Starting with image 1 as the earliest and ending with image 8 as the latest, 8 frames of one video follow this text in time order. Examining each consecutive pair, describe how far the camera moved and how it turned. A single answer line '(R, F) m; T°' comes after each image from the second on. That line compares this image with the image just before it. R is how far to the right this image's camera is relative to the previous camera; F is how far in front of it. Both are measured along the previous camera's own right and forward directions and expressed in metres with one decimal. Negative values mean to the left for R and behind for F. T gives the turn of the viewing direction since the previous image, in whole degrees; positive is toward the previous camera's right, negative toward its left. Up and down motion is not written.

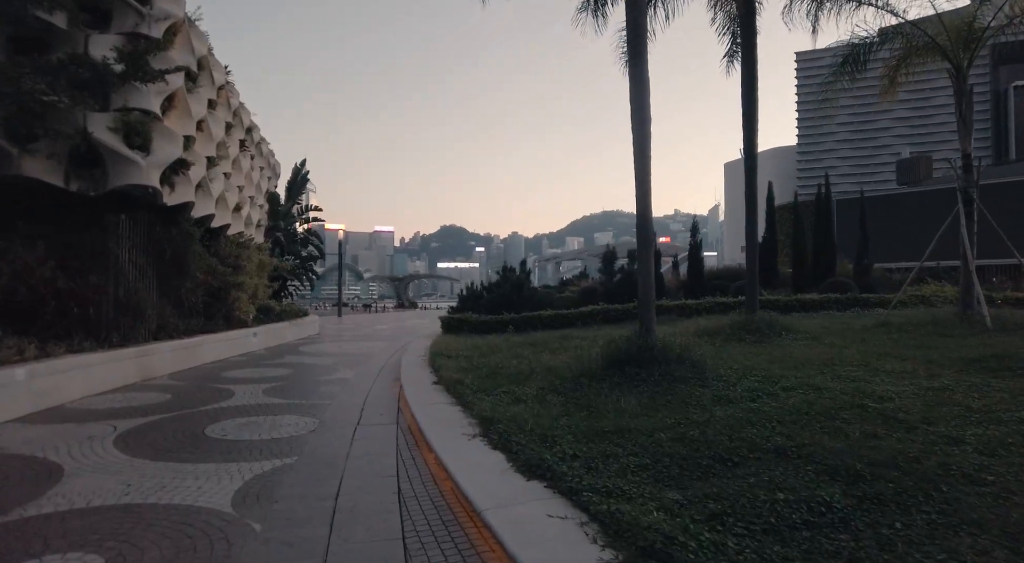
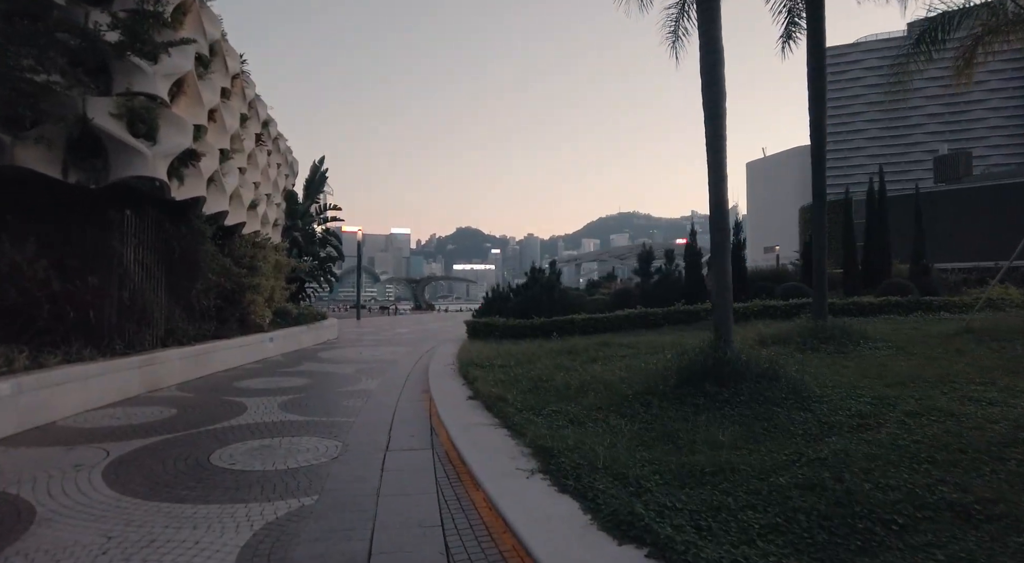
(-0.5, +1.2) m; -2°
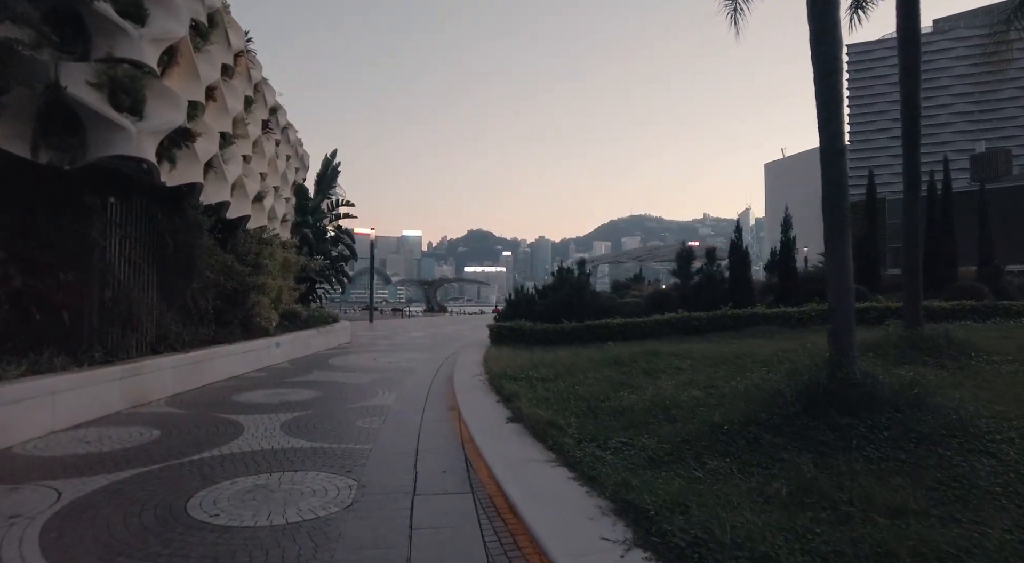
(-0.5, +1.6) m; -1°
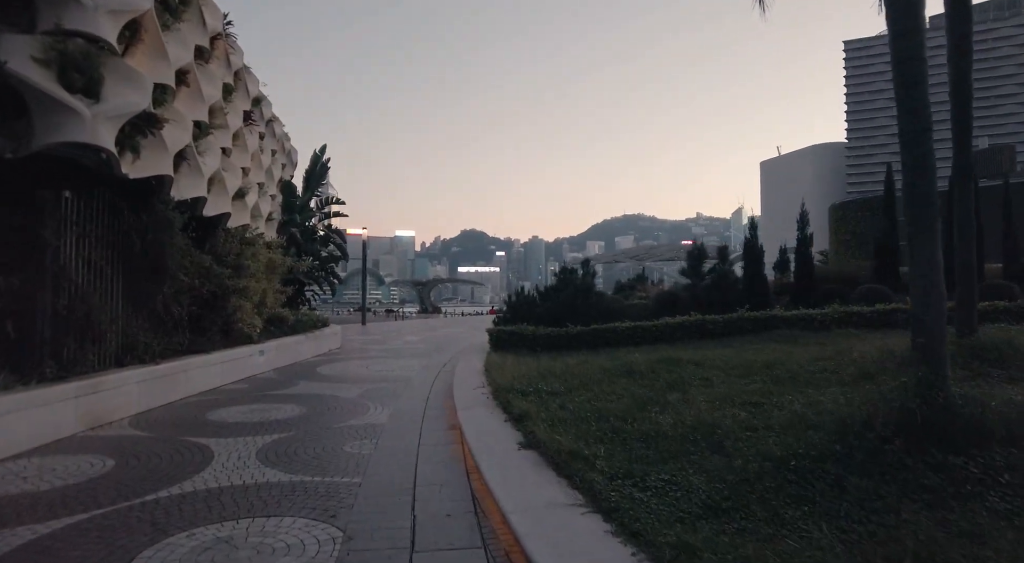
(-0.2, +1.1) m; +1°
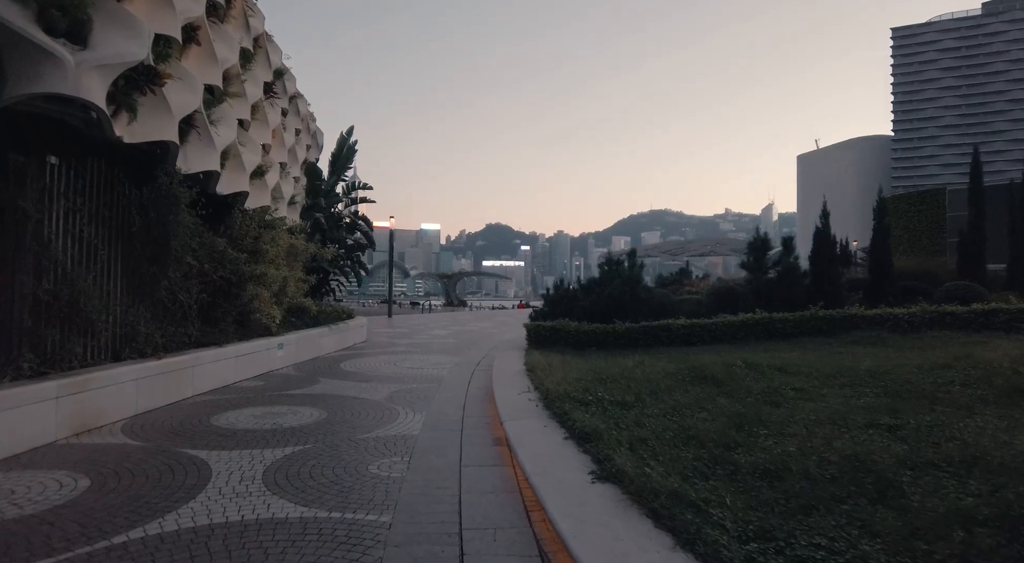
(-0.4, +1.5) m; -2°
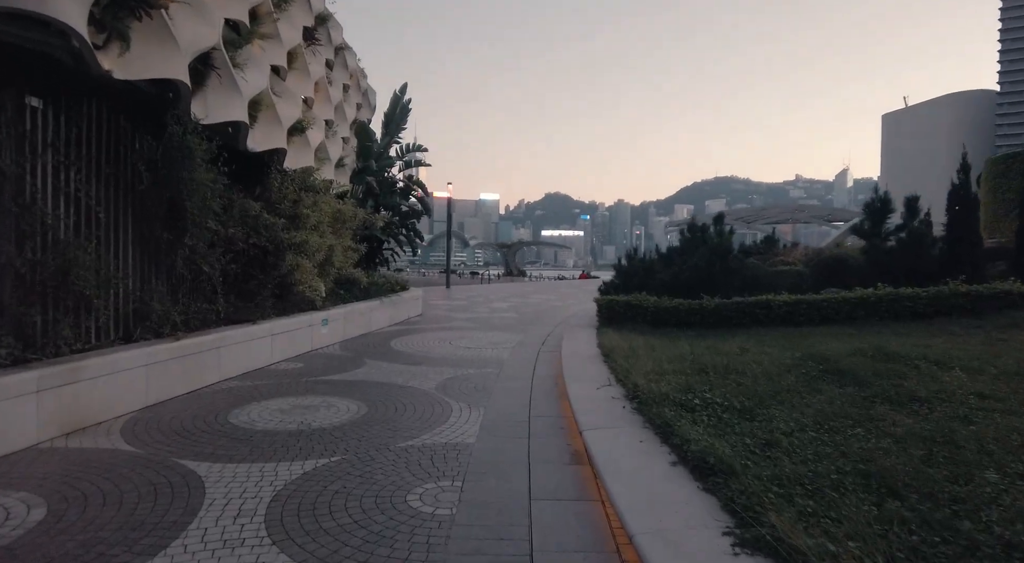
(-0.2, +1.8) m; -6°
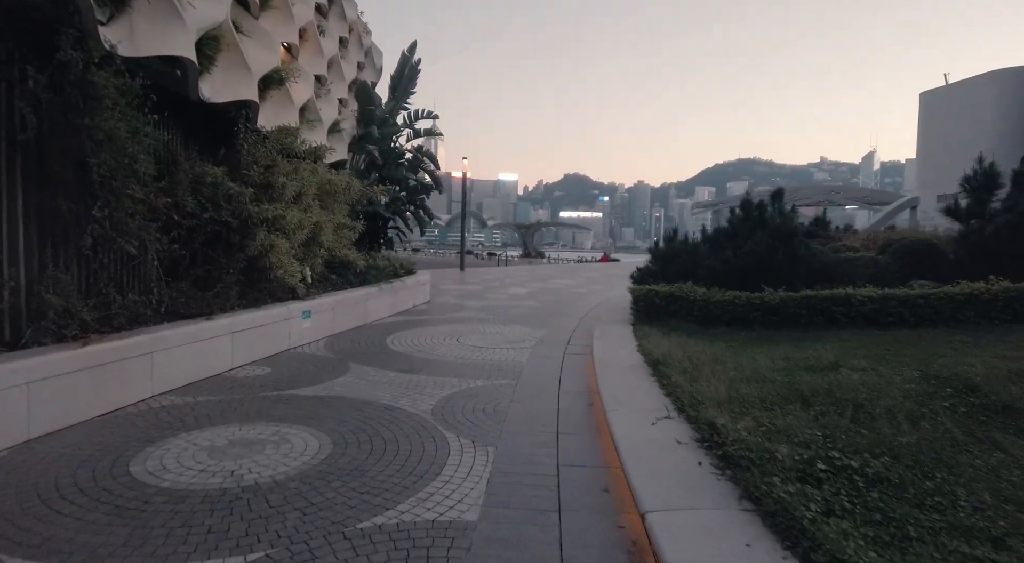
(-0.1, +2.1) m; -2°
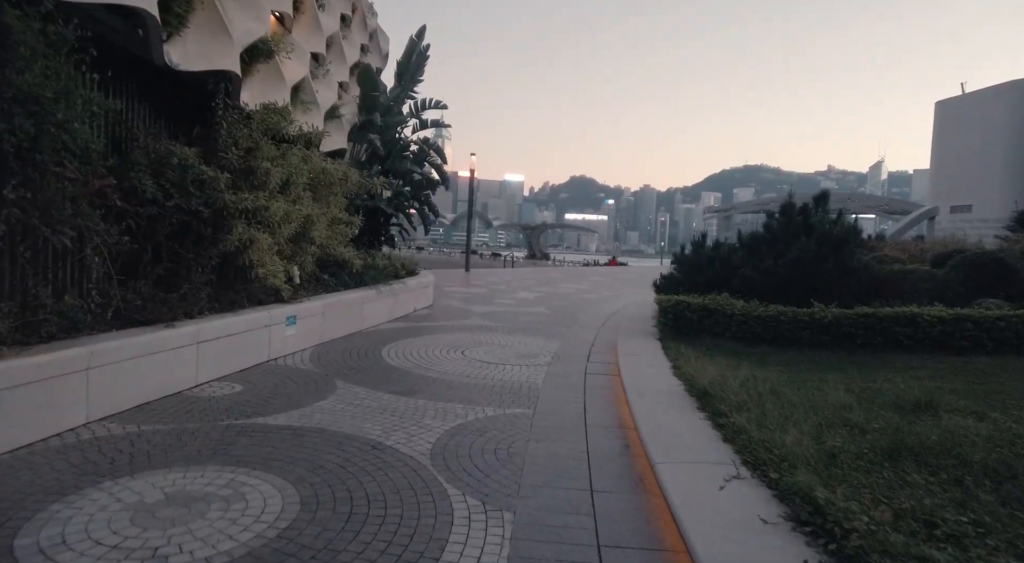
(-0.2, +1.3) m; 0°
